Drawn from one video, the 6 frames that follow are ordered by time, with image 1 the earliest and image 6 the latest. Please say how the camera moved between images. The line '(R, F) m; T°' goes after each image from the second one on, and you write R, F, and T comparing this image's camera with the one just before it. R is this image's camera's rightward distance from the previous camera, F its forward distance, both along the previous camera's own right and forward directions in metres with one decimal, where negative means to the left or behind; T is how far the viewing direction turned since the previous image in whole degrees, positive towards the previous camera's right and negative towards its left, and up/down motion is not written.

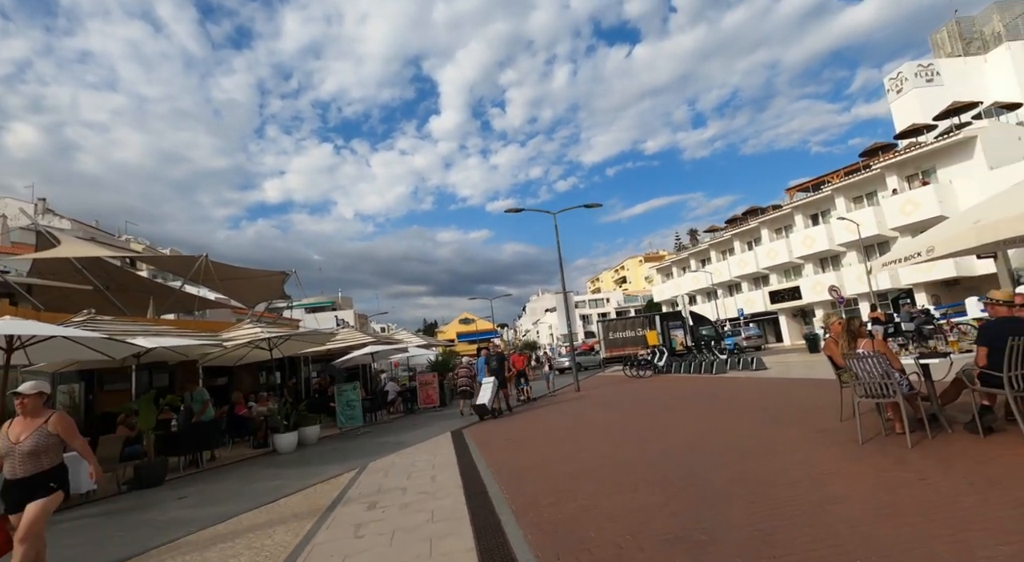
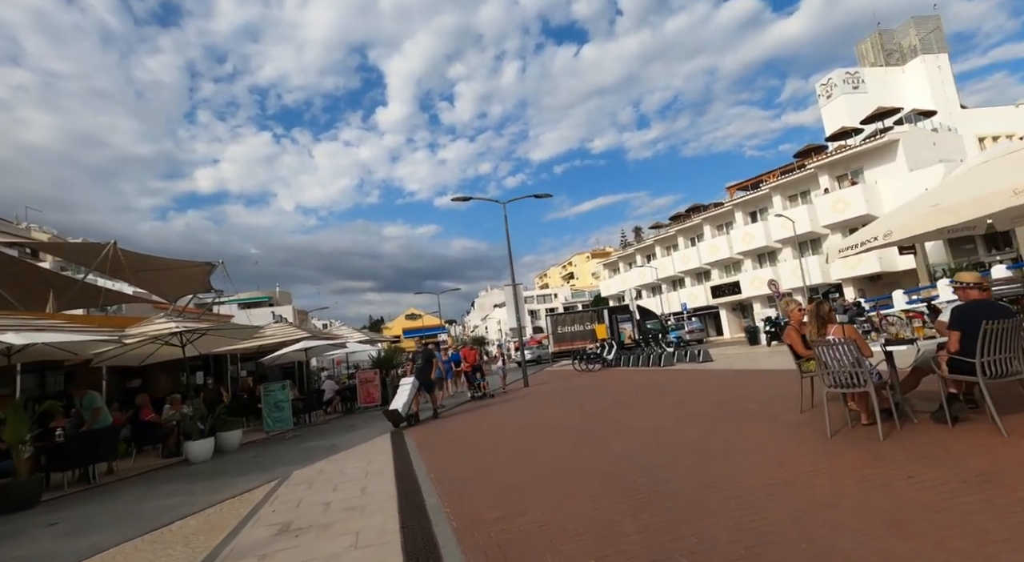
(+0.1, +0.8) m; +5°
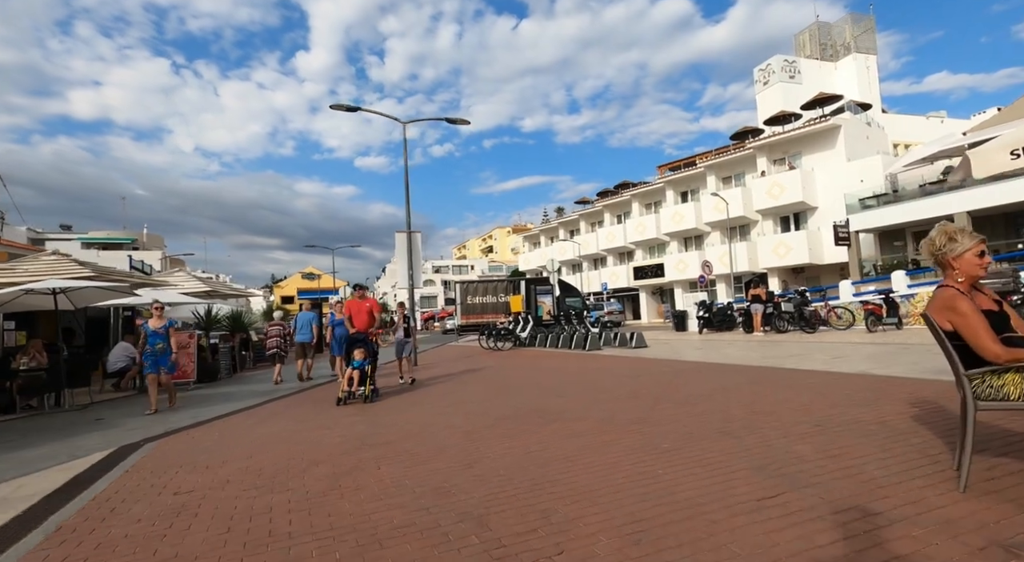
(+0.8, +4.9) m; +9°
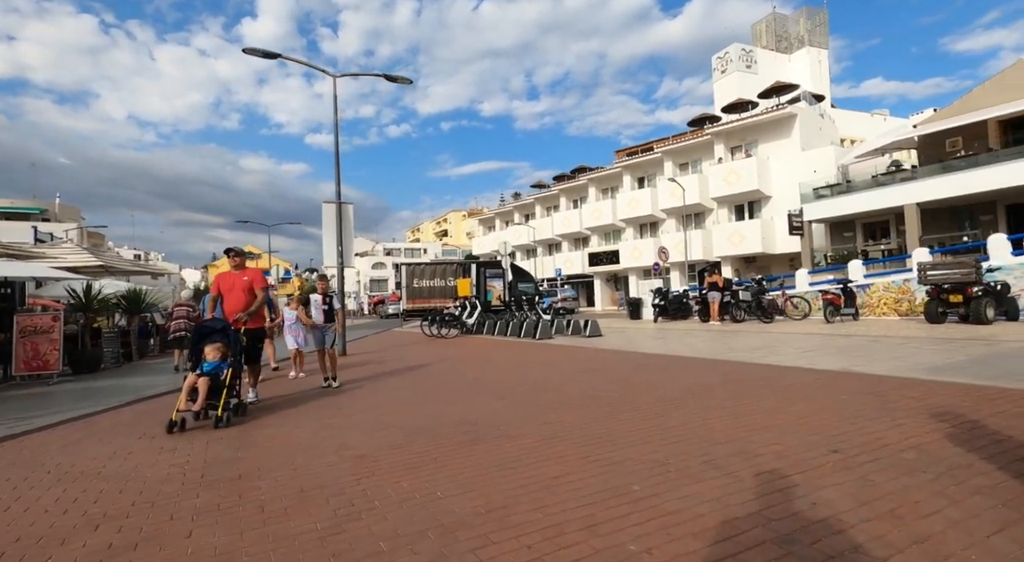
(+0.3, +1.6) m; +5°
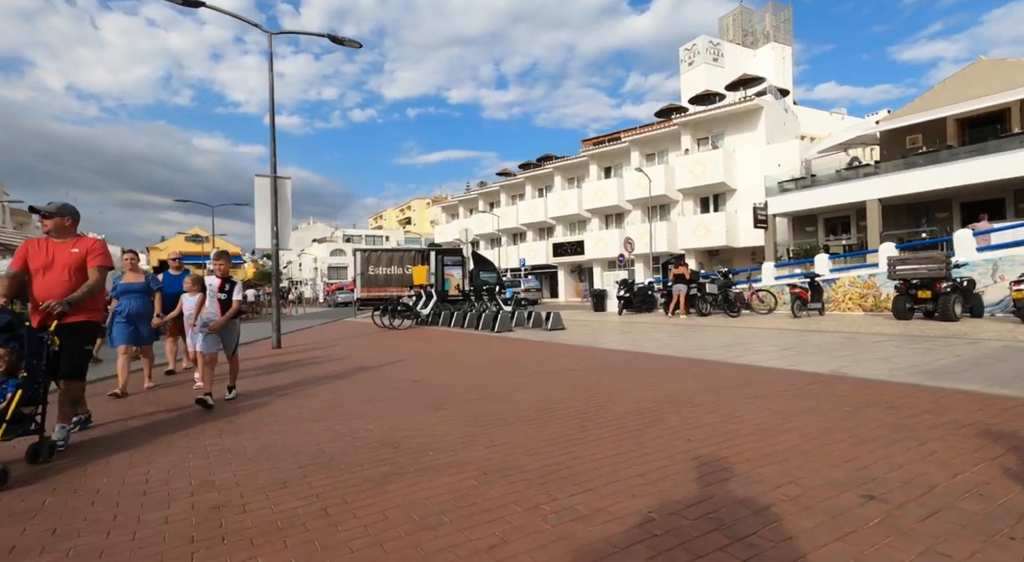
(+0.2, +1.2) m; +4°
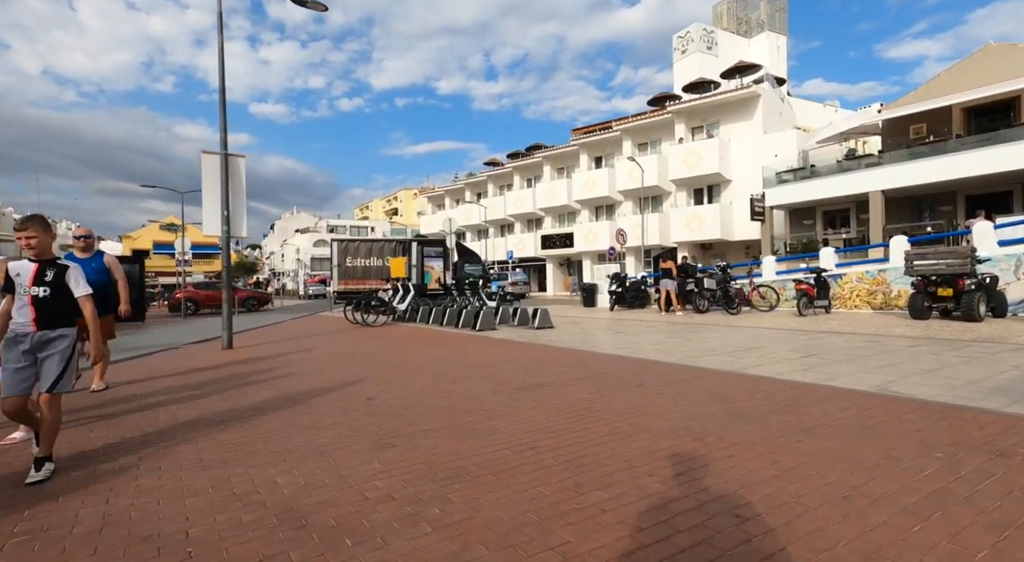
(+0.1, +1.5) m; +1°
